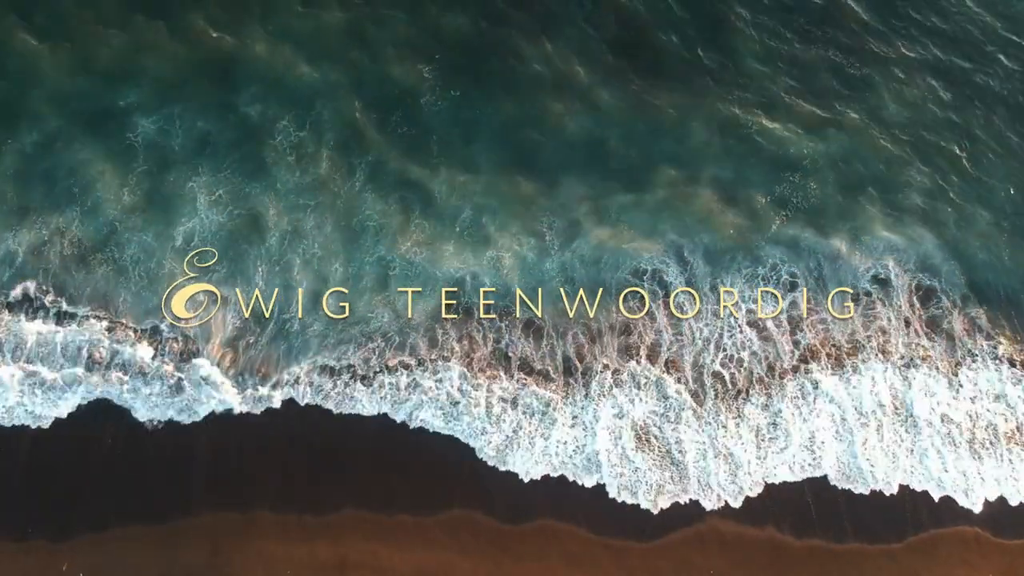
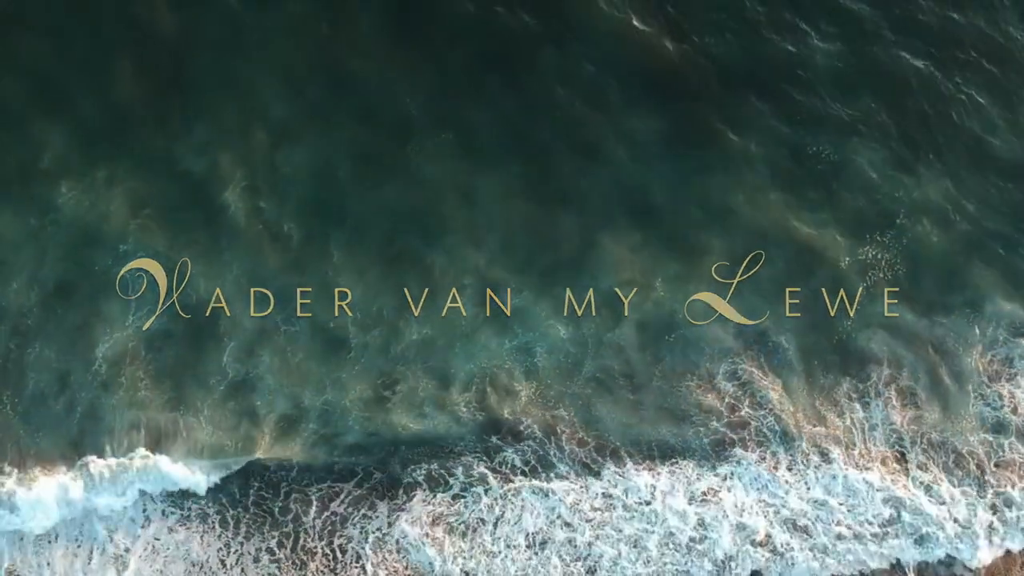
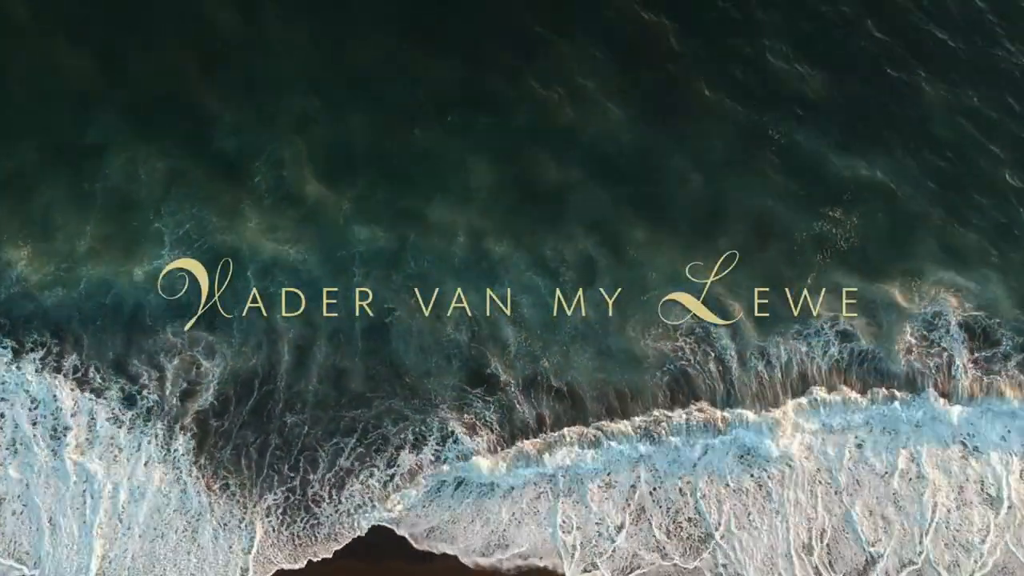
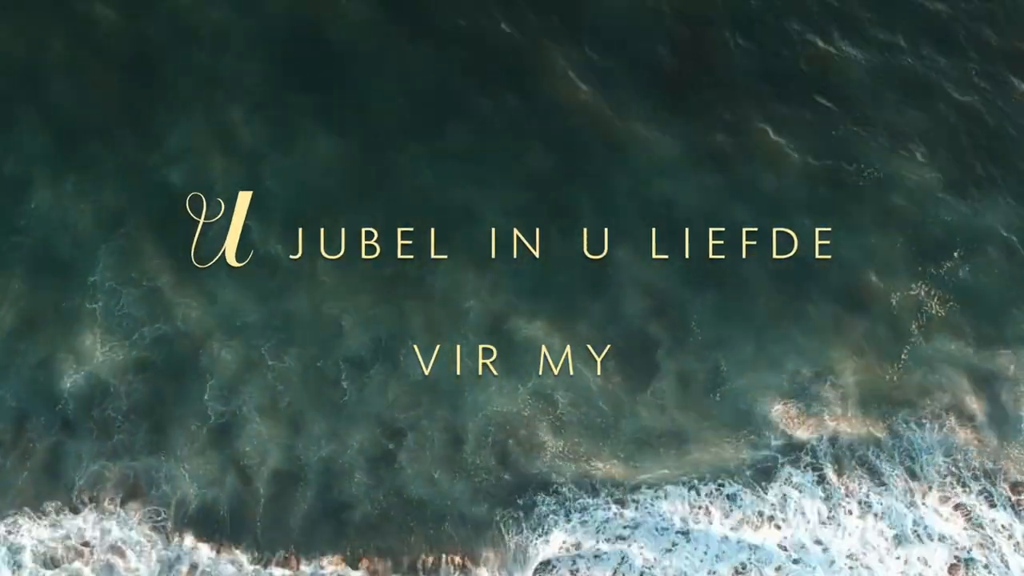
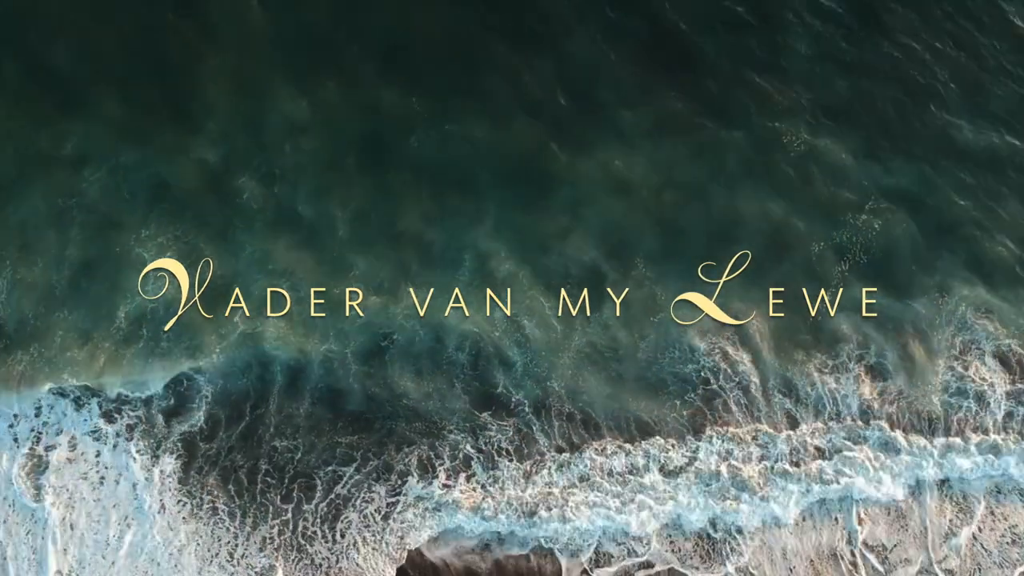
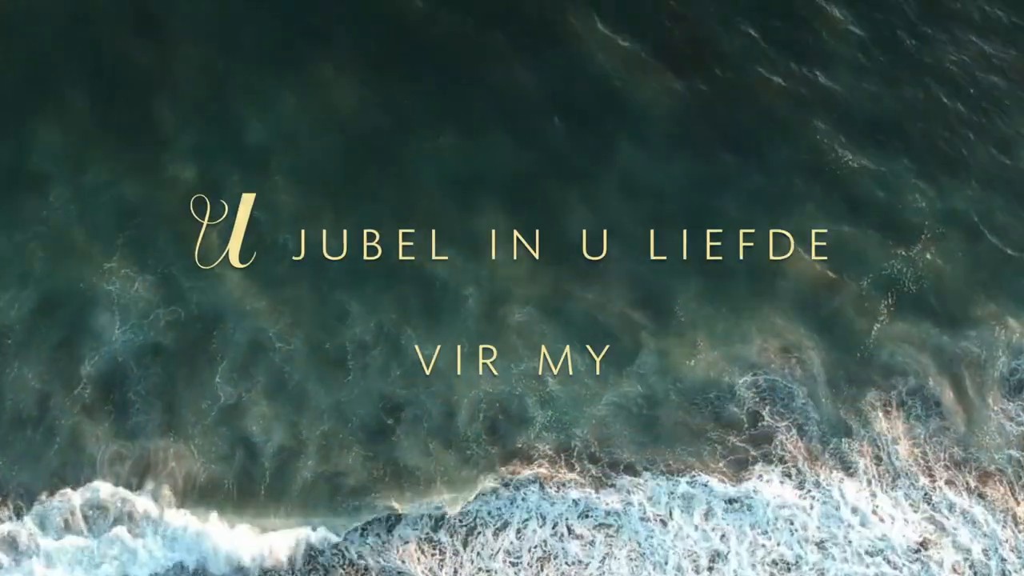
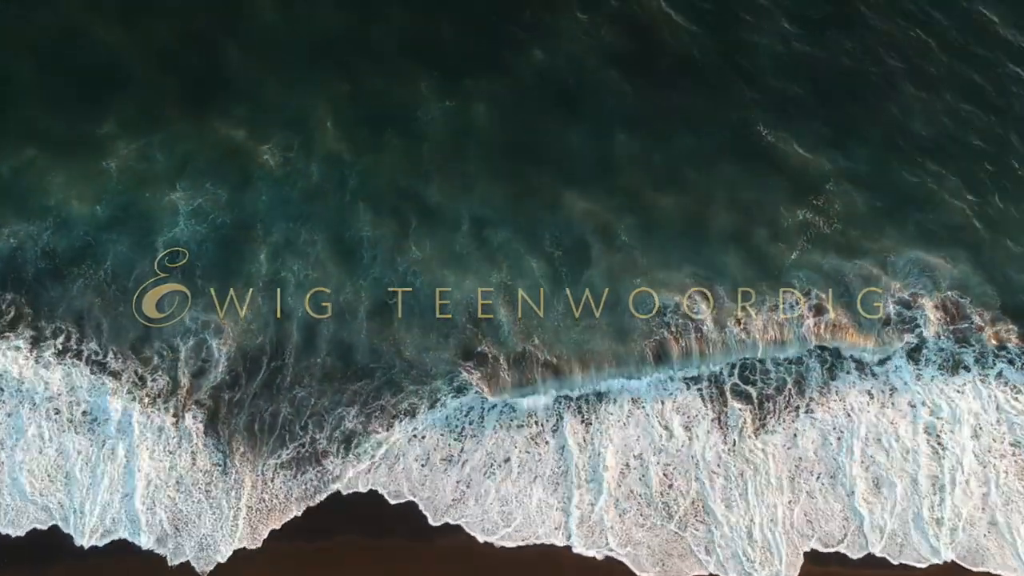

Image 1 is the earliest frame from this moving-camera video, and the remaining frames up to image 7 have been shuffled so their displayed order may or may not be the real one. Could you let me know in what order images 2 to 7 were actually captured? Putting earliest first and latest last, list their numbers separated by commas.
7, 3, 5, 2, 6, 4
